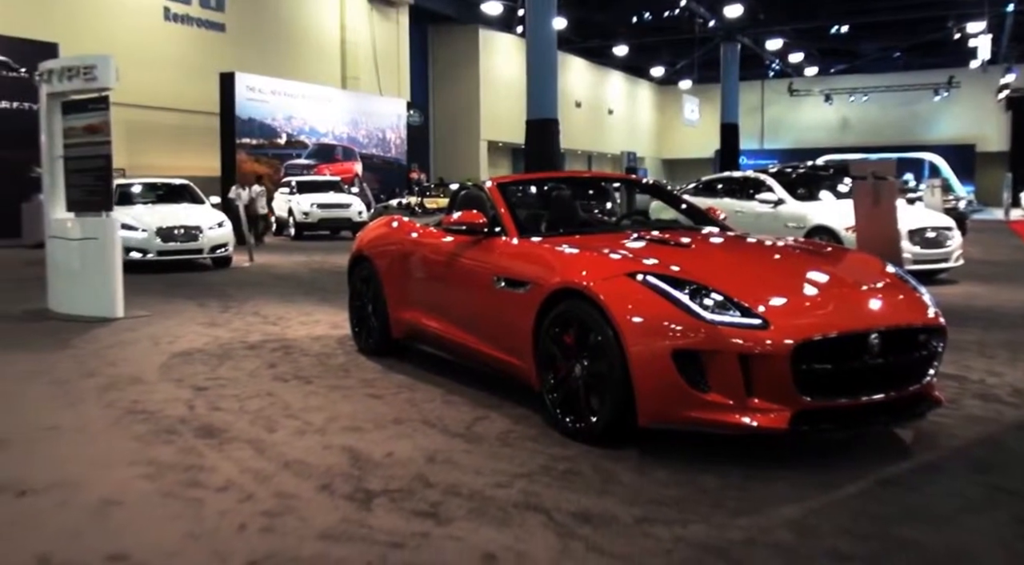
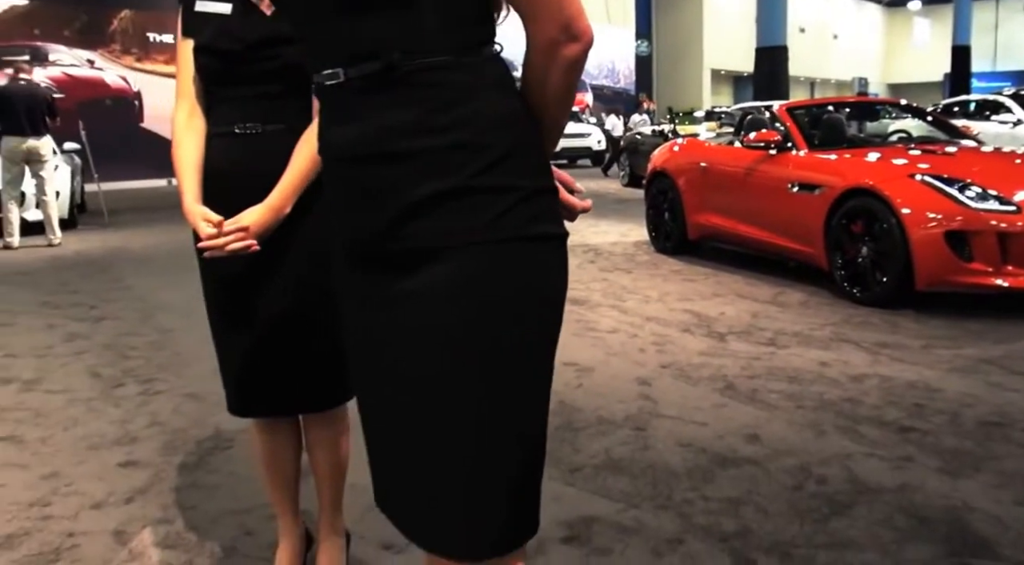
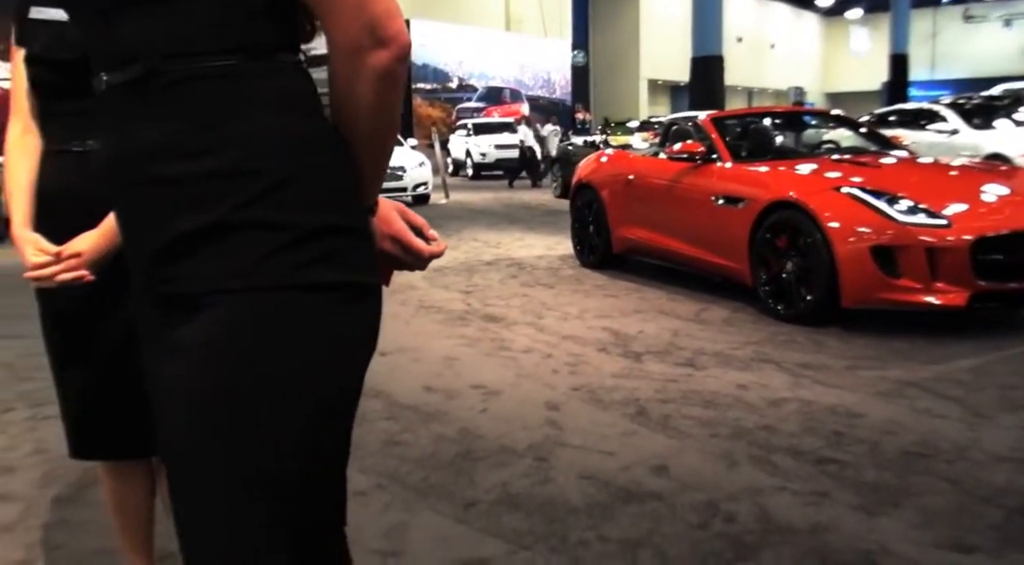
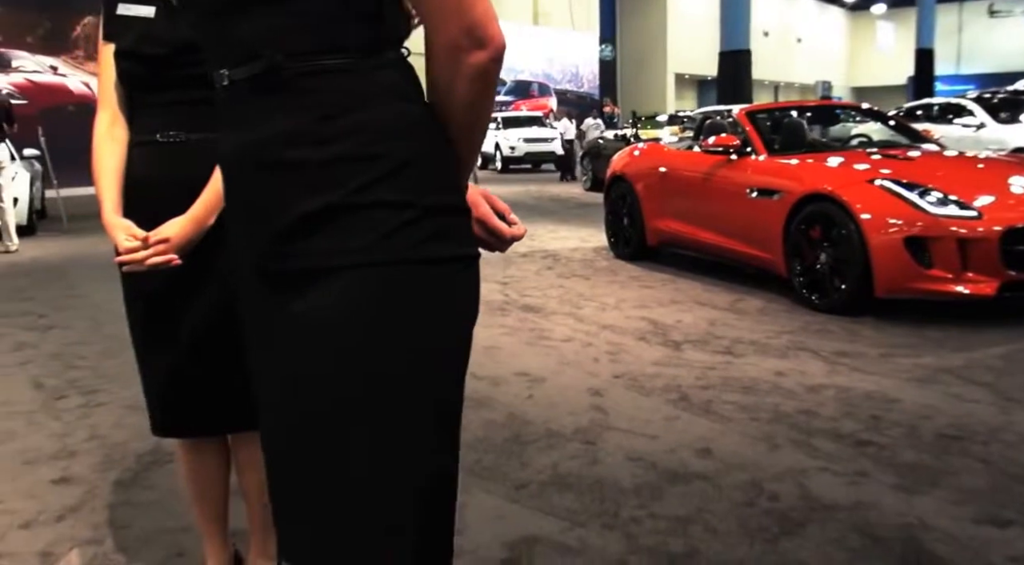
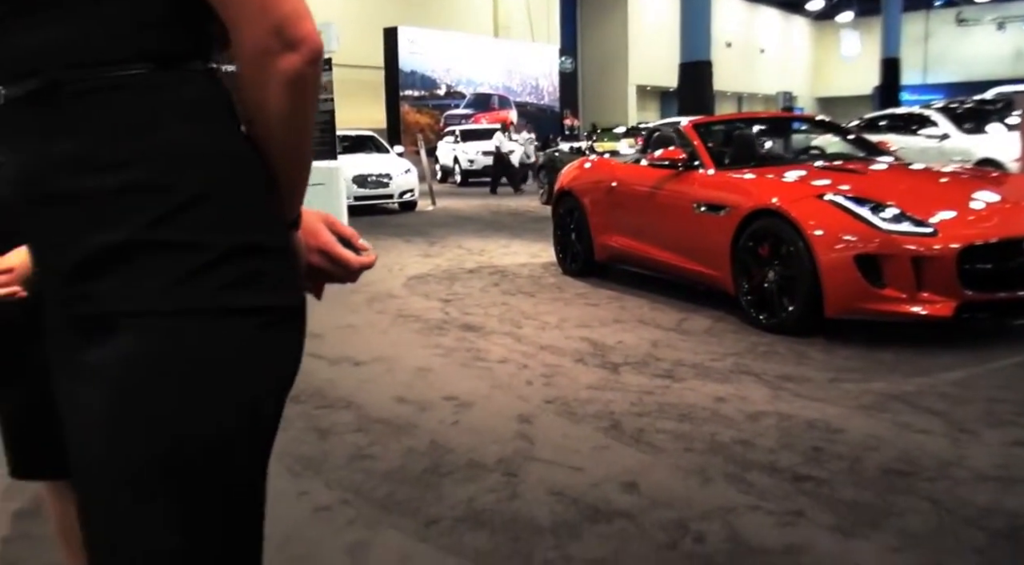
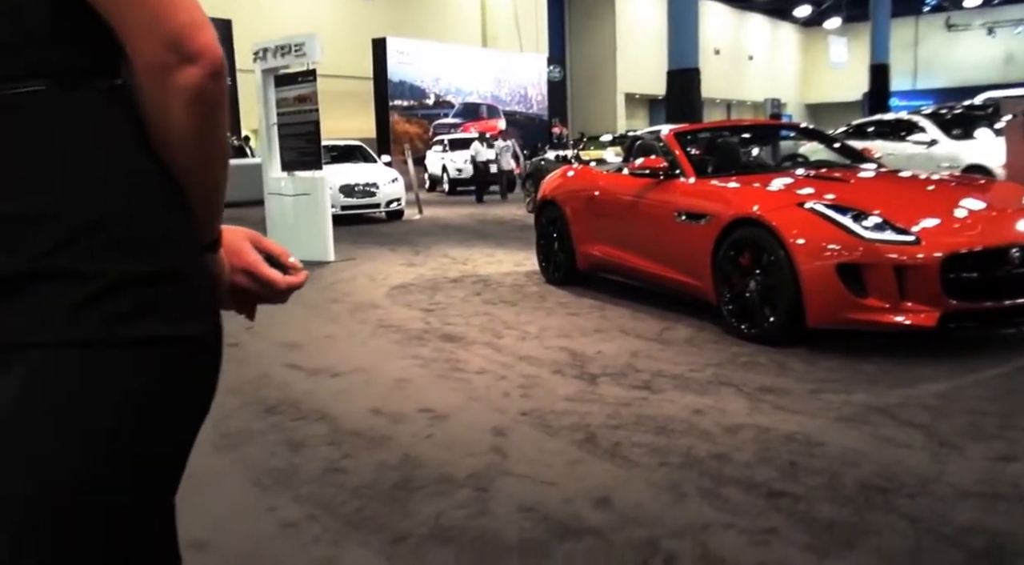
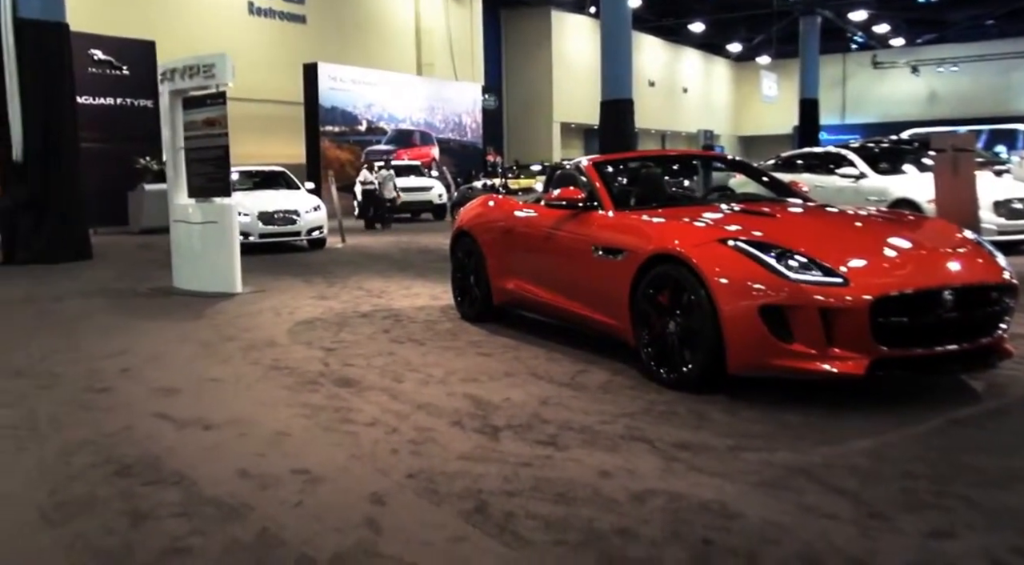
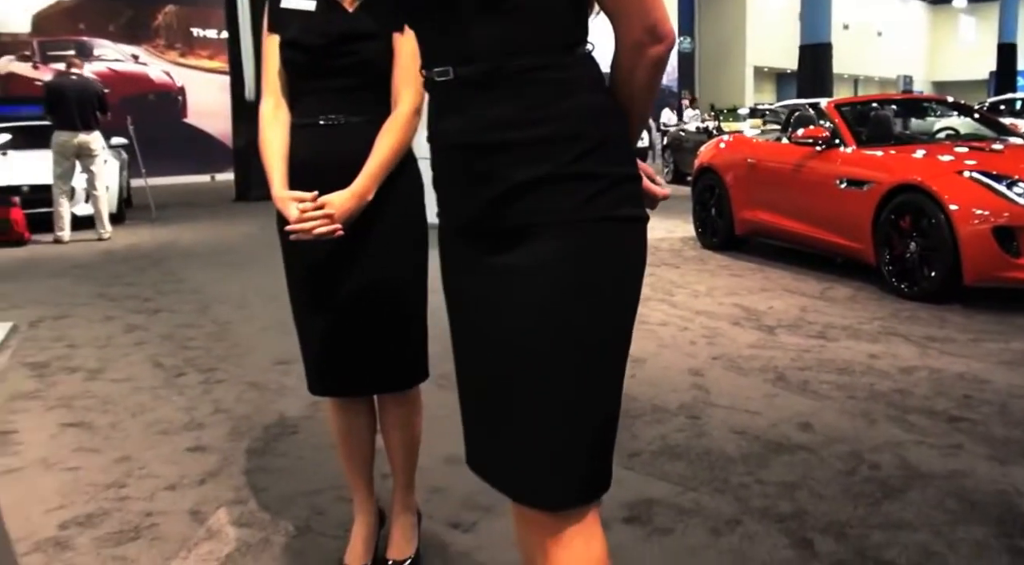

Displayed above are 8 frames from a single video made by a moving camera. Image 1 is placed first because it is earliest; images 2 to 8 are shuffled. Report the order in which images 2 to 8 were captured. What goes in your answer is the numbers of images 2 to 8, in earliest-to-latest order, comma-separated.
7, 6, 5, 3, 4, 2, 8
